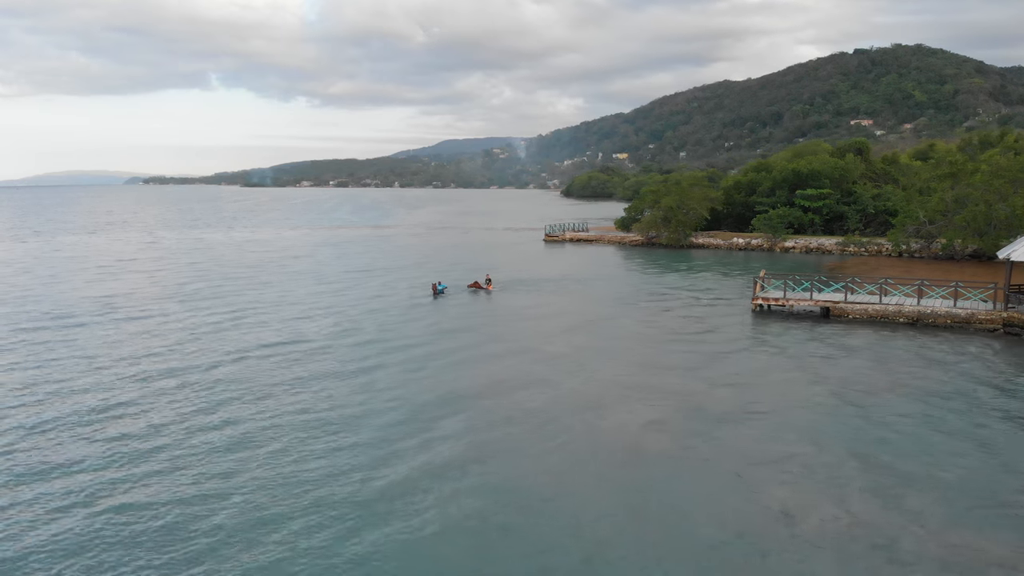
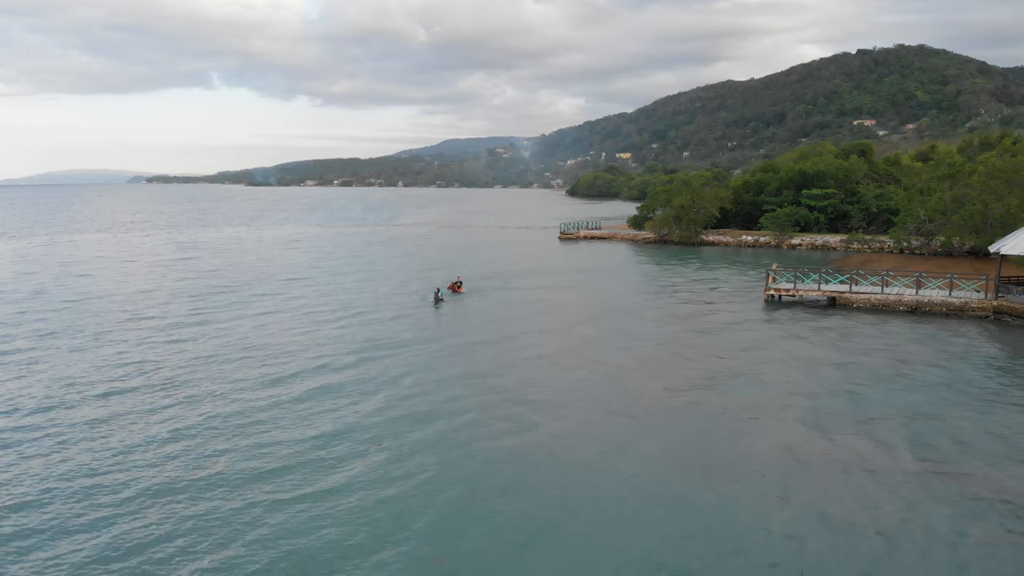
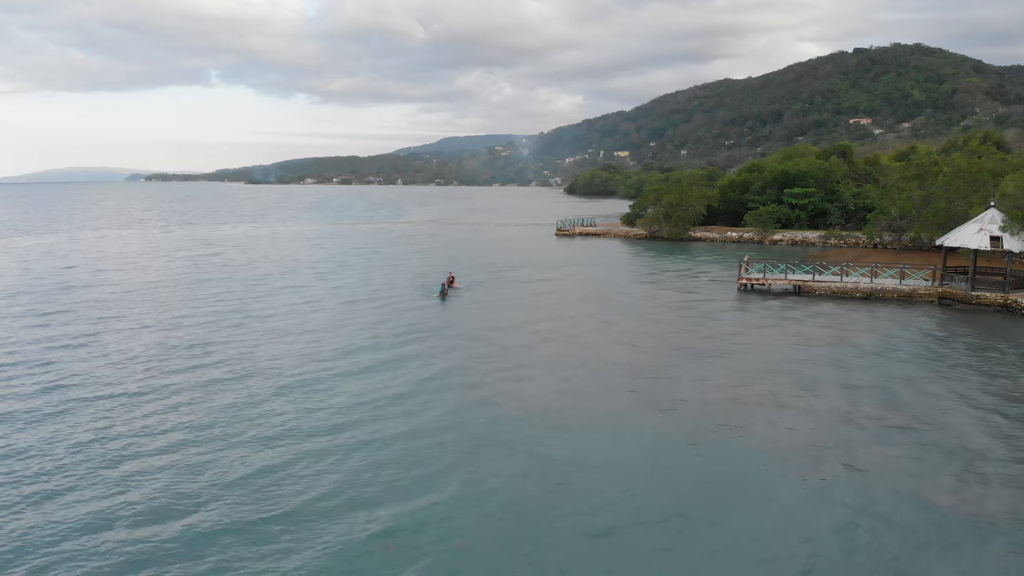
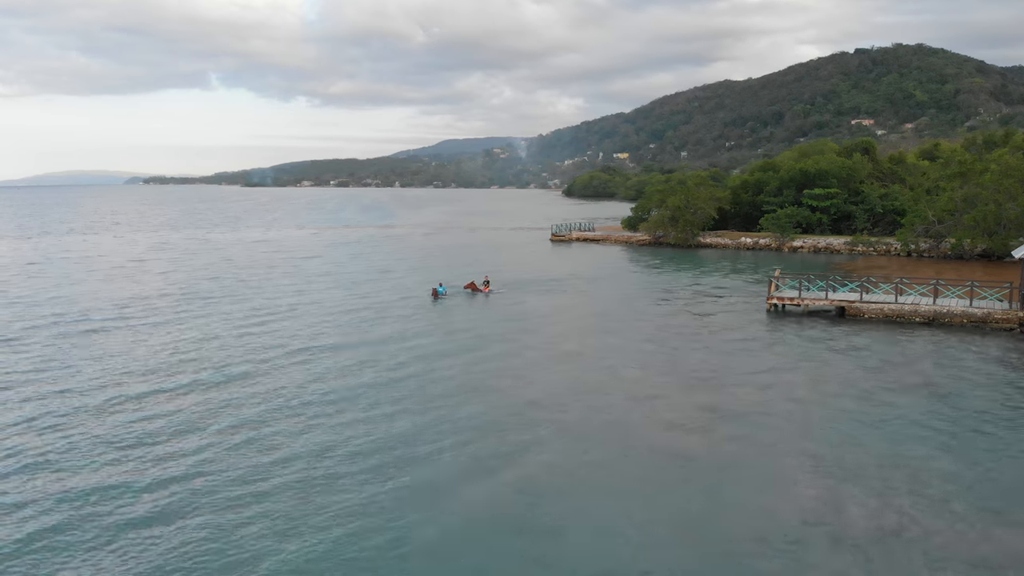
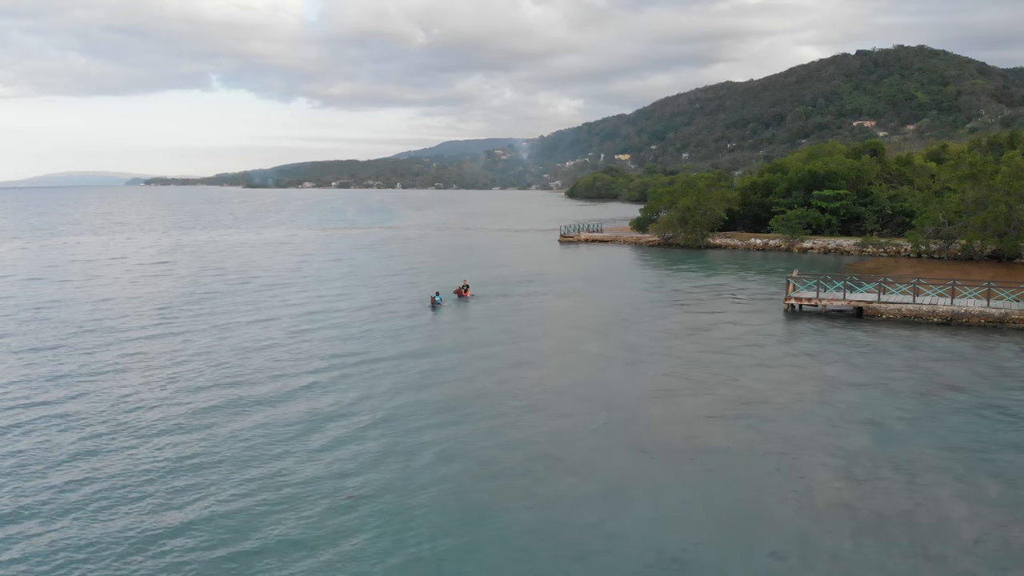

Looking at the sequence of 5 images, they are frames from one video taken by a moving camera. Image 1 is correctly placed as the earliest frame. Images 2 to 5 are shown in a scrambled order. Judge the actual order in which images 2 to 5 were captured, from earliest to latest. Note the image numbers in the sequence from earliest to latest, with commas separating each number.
4, 5, 2, 3
